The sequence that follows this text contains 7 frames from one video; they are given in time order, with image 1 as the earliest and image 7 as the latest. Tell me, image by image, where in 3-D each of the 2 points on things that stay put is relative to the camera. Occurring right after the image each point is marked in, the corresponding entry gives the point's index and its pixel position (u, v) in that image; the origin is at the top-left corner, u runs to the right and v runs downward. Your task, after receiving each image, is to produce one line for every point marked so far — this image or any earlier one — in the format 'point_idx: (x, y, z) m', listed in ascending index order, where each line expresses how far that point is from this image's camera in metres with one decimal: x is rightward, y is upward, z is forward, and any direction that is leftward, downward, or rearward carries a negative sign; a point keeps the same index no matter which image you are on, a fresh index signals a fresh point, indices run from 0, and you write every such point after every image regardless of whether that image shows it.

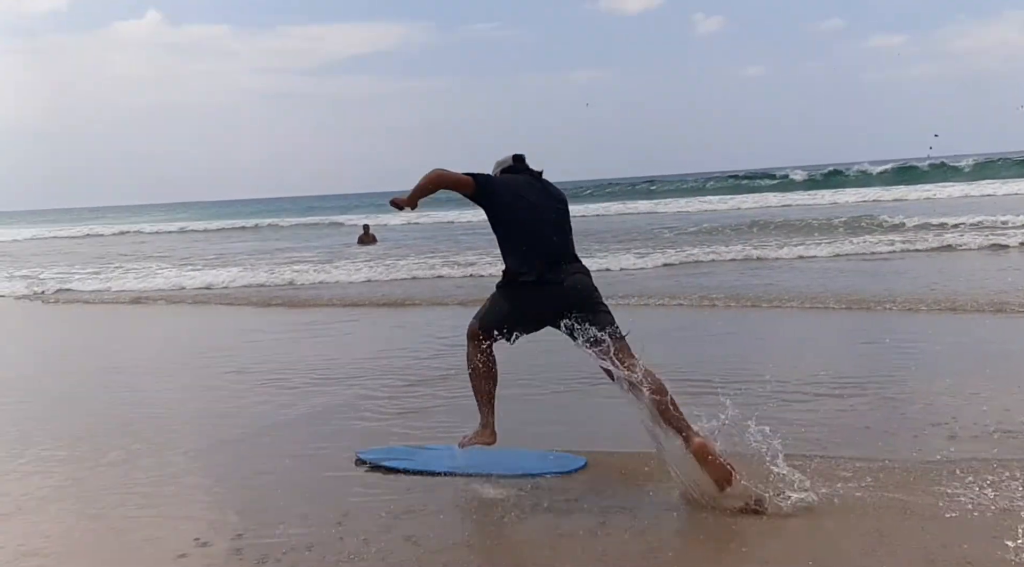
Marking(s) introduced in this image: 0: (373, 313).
0: (-1.2, -0.1, +8.3) m
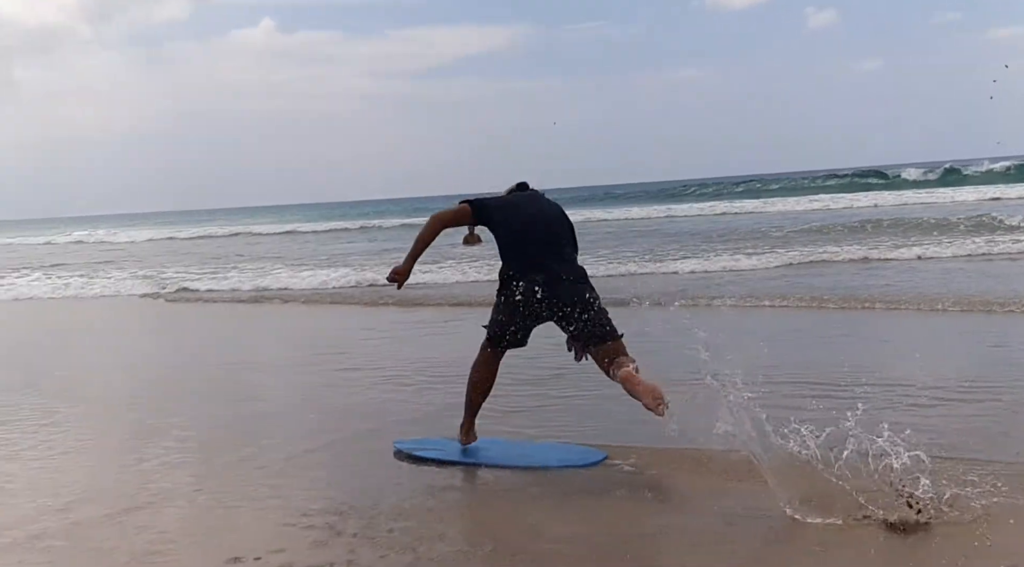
0: (-0.1, -0.1, +8.3) m
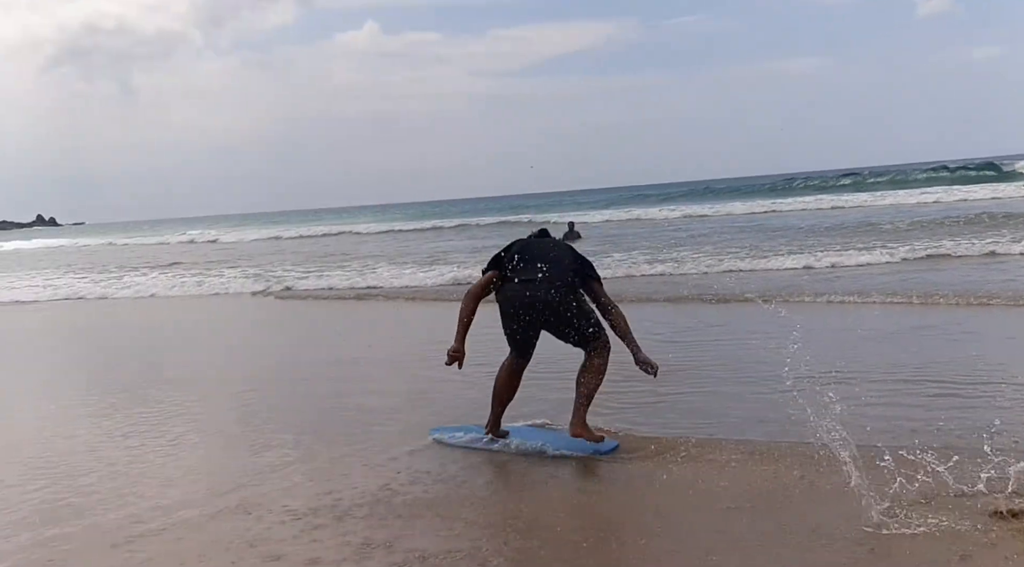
0: (+0.8, -0.1, +8.3) m
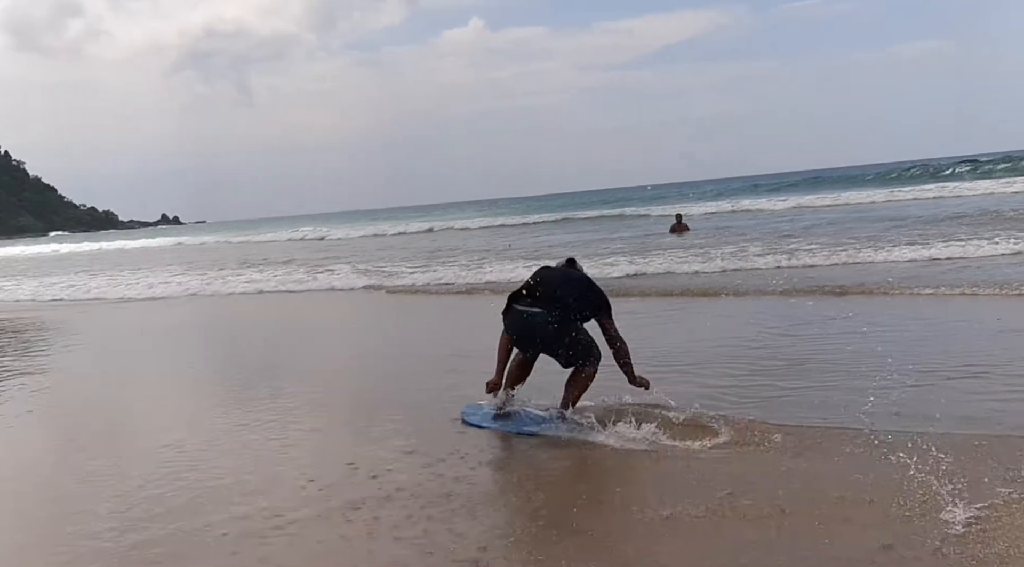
0: (+1.9, -0.1, +8.2) m
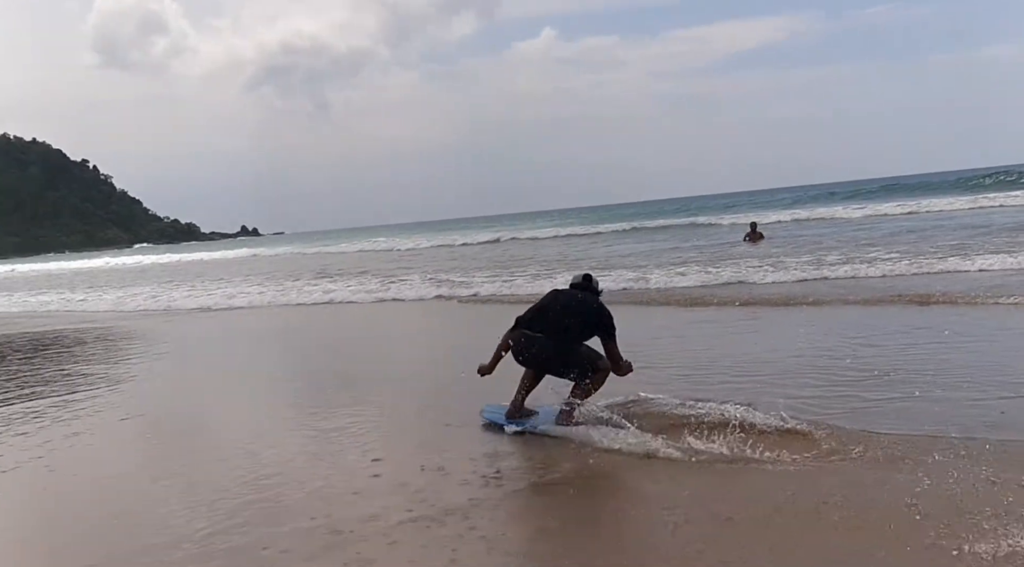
0: (+2.6, -0.1, +8.0) m
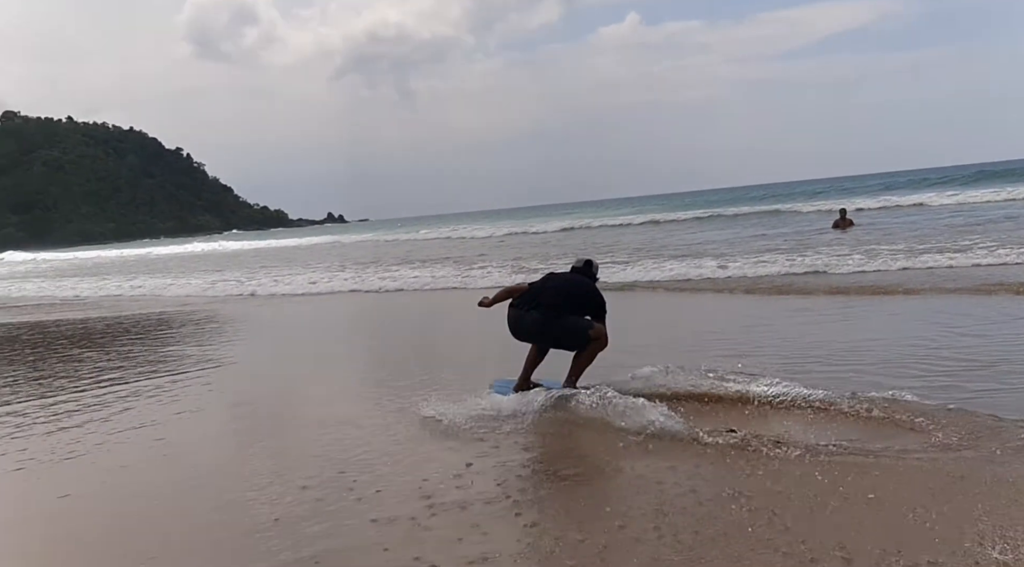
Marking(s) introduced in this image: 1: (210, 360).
0: (+3.4, 0.0, +7.8) m
1: (-2.8, -0.7, +7.4) m
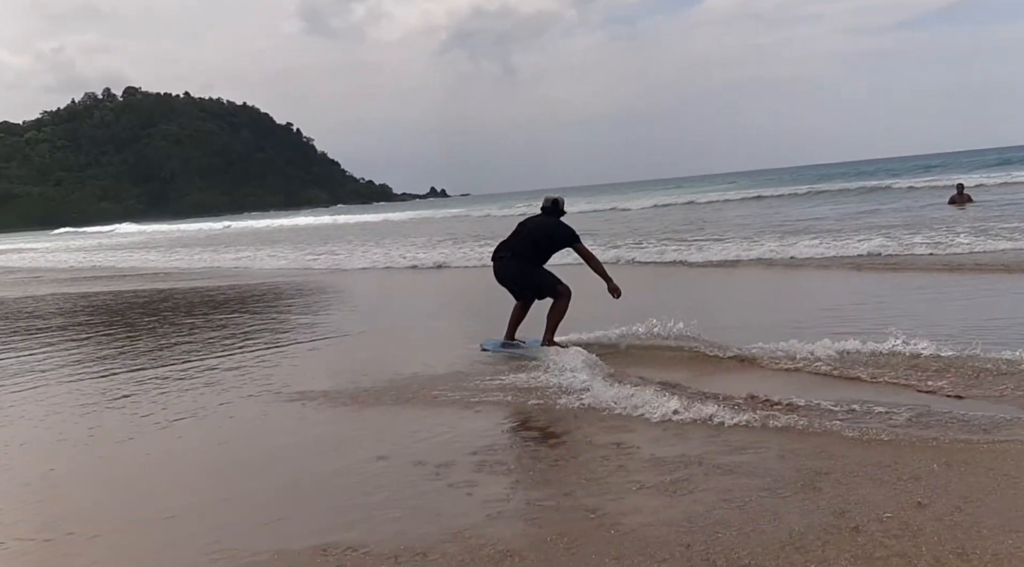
0: (+4.4, +0.2, +7.6) m
1: (-1.8, -0.4, +7.6) m
